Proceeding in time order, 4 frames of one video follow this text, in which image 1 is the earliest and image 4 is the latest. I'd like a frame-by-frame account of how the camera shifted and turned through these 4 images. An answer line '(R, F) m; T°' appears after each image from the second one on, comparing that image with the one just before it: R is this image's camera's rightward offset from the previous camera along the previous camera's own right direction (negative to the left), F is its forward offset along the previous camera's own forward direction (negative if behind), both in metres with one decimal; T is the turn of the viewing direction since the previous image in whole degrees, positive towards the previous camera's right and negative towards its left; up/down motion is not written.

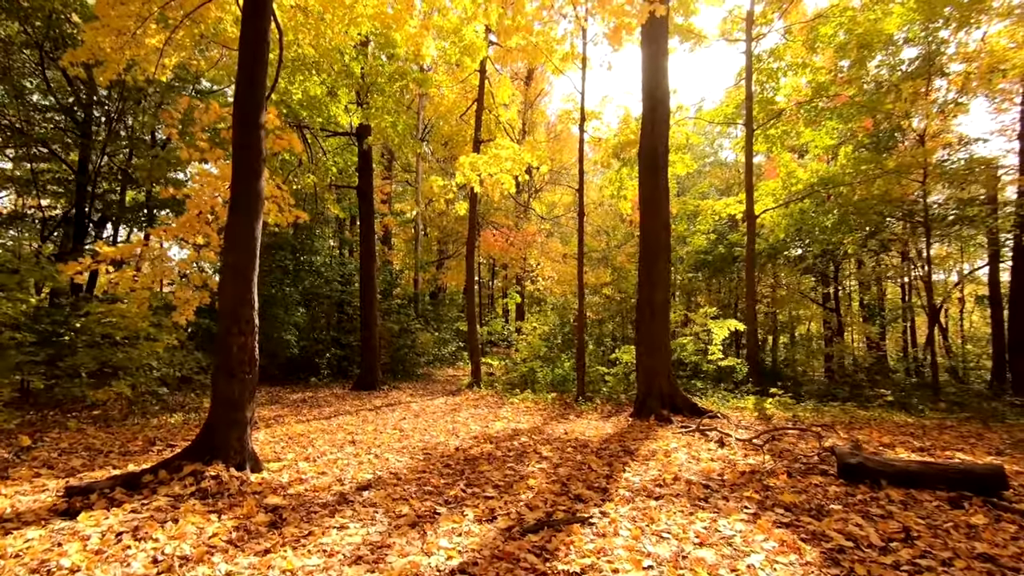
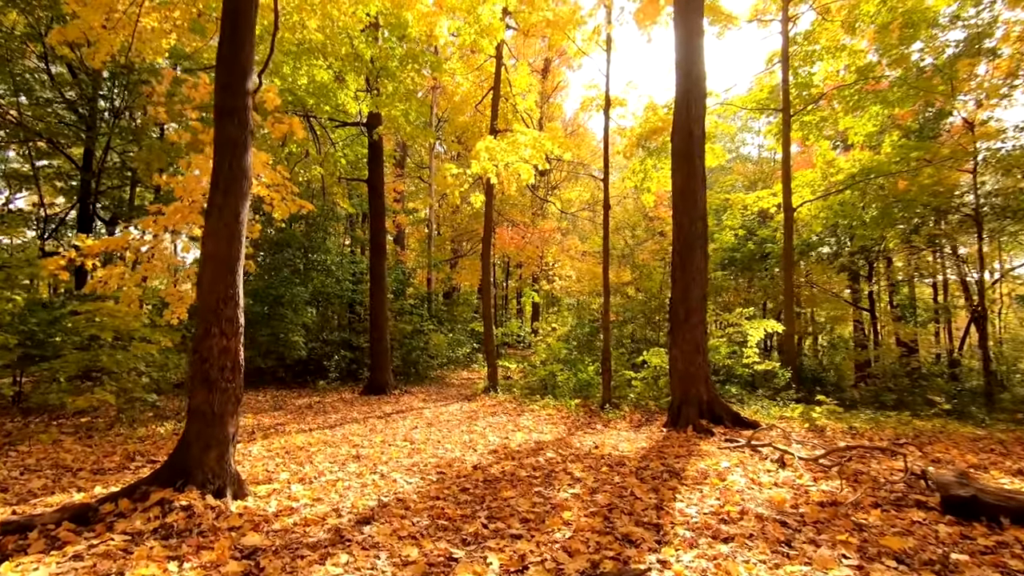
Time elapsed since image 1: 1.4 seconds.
(-0.1, +0.7) m; -2°
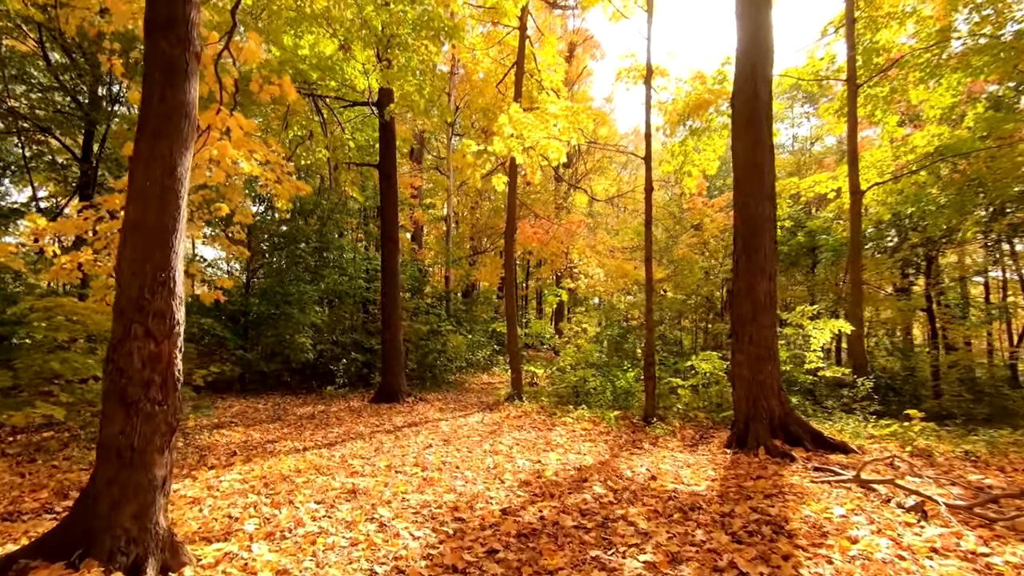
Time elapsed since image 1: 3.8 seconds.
(-0.2, +1.2) m; -2°
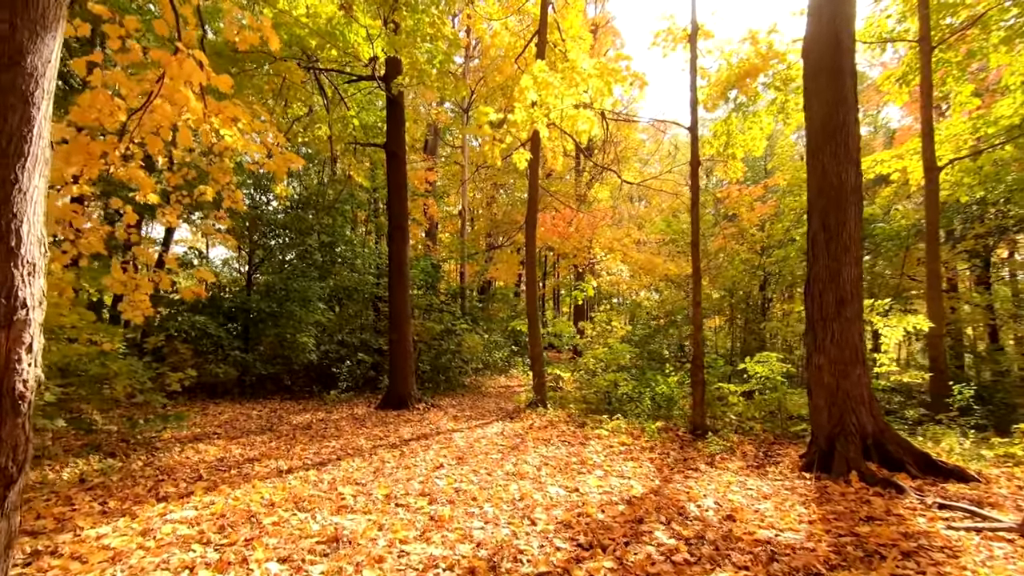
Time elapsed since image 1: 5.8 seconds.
(-0.1, +1.1) m; -2°
